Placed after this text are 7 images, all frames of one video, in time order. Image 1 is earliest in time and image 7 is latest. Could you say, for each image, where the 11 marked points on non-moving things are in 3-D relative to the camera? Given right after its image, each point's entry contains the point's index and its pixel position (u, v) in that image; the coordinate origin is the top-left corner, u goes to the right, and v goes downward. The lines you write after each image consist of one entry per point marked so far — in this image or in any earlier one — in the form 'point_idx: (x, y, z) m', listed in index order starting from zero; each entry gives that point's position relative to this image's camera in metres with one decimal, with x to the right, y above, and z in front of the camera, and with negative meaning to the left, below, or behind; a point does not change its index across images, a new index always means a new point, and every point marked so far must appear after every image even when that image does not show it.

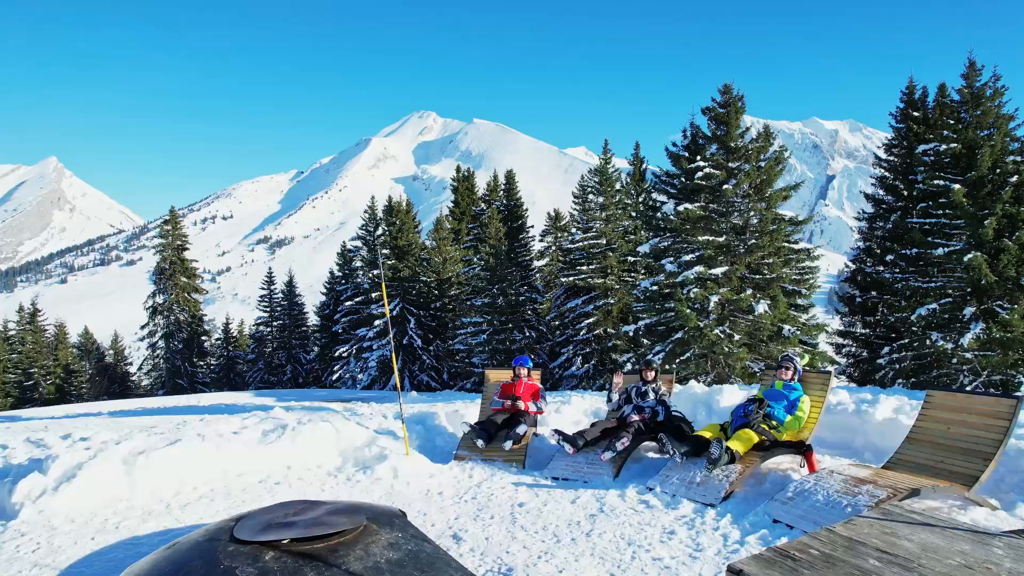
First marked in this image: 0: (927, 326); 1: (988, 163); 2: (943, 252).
0: (+12.8, -1.2, +17.1) m
1: (+14.3, +3.7, +16.6) m
2: (+13.2, +1.1, +17.0) m
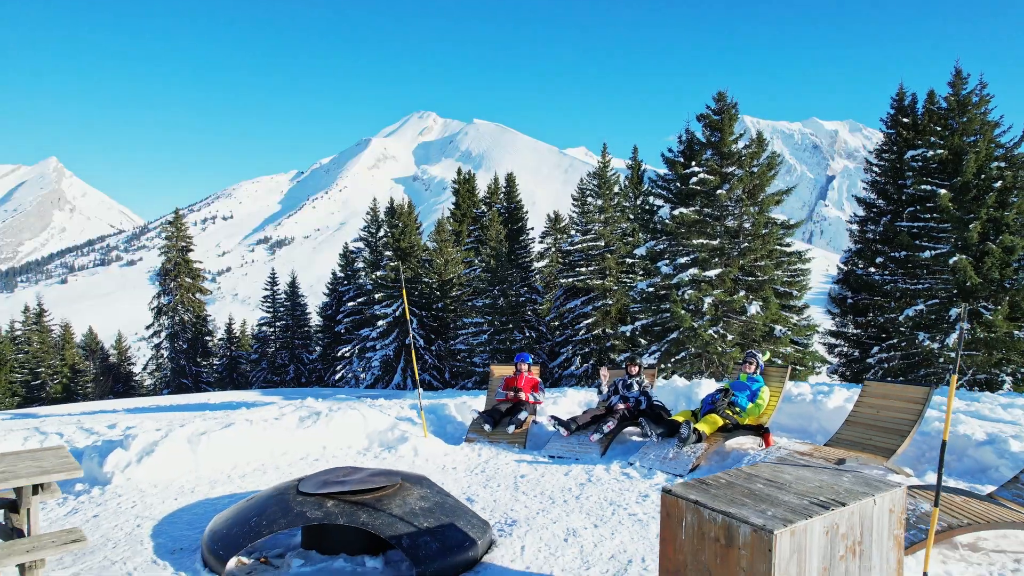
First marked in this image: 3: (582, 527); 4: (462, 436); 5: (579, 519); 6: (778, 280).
0: (+12.8, -1.2, +17.7) m
1: (+14.3, +3.7, +17.2) m
2: (+13.2, +1.0, +17.6) m
3: (+0.4, -1.3, +3.1) m
4: (-0.4, -1.3, +5.3) m
5: (+0.4, -1.3, +3.2) m
6: (+8.4, +0.3, +17.6) m
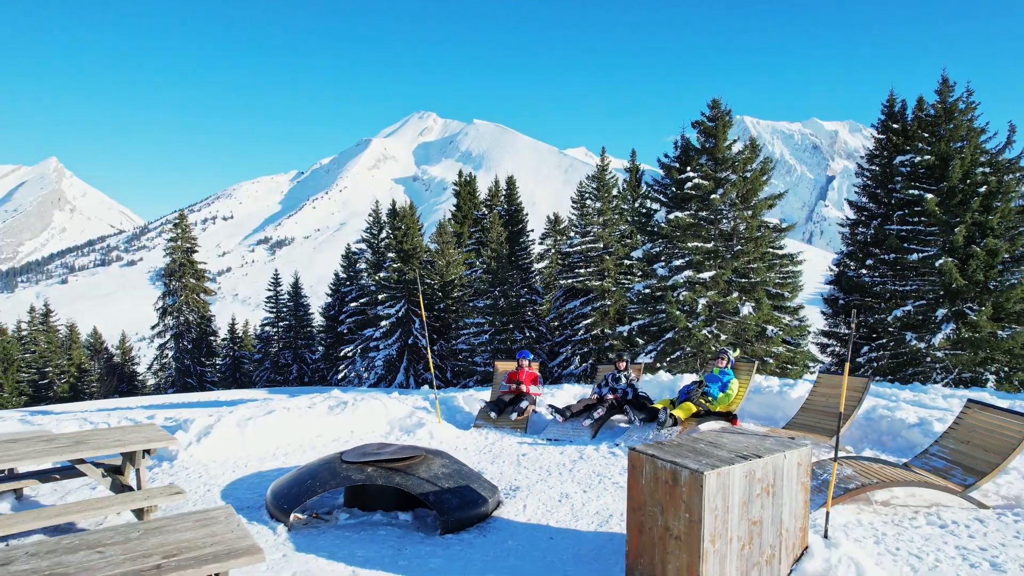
0: (+12.8, -1.3, +18.3) m
1: (+14.3, +3.6, +17.8) m
2: (+13.2, +1.0, +18.2) m
3: (+0.4, -1.3, +3.6) m
4: (-0.4, -1.4, +5.9) m
5: (+0.4, -1.3, +3.8) m
6: (+8.5, +0.2, +18.2) m
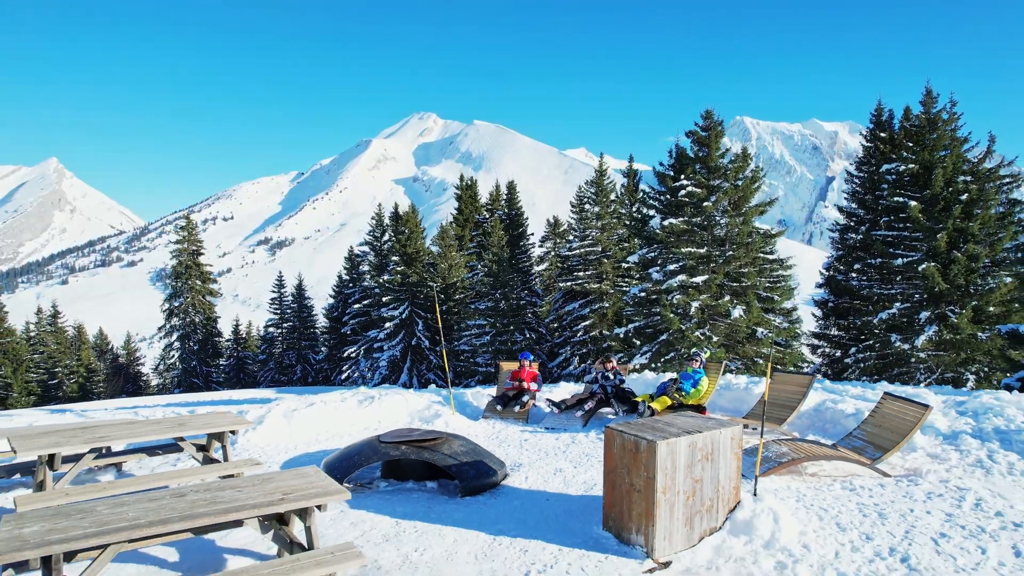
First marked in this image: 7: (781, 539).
0: (+12.9, -1.4, +19.0) m
1: (+14.3, +3.5, +18.5) m
2: (+13.3, +0.9, +18.9) m
3: (+0.4, -1.4, +4.4) m
4: (-0.4, -1.5, +6.6) m
5: (+0.4, -1.4, +4.5) m
6: (+8.5, +0.1, +19.0) m
7: (+1.4, -1.3, +2.9) m
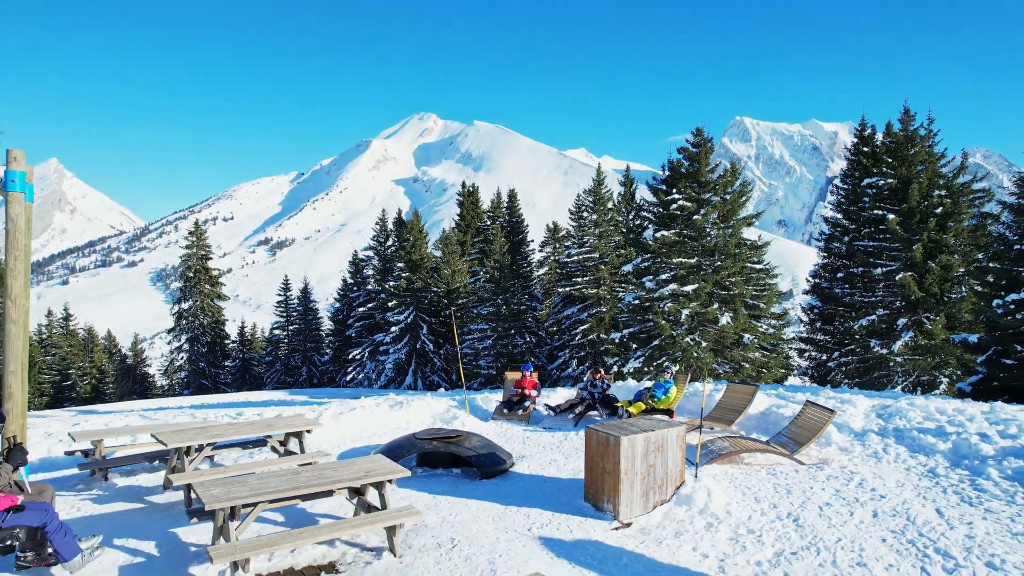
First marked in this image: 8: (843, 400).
0: (+12.9, -1.7, +20.2) m
1: (+14.4, +3.2, +19.7) m
2: (+13.3, +0.6, +20.1) m
3: (+0.5, -1.7, +5.6) m
4: (-0.3, -1.8, +7.8) m
5: (+0.5, -1.7, +5.7) m
6: (+8.5, -0.2, +20.1) m
7: (+1.5, -1.6, +4.1) m
8: (+3.9, -1.3, +6.6) m
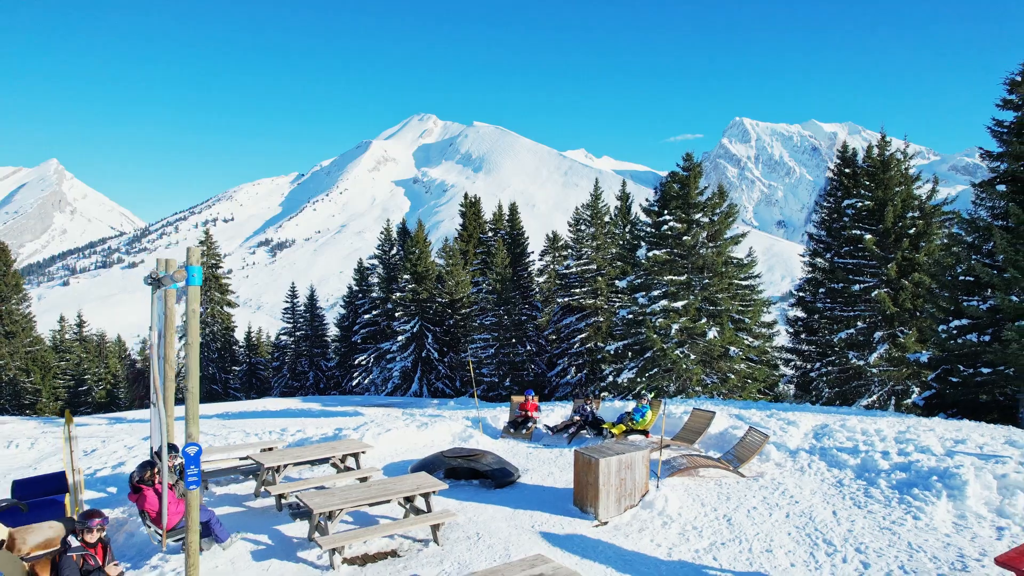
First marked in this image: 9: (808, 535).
0: (+13.0, -2.3, +21.6) m
1: (+14.4, +2.6, +21.1) m
2: (+13.4, 0.0, +21.5) m
3: (+0.6, -2.3, +7.0) m
4: (-0.3, -2.4, +9.2) m
5: (+0.5, -2.3, +7.1) m
6: (+8.6, -0.8, +21.6) m
7: (+1.5, -2.2, +5.5) m
8: (+4.0, -1.9, +8.0) m
9: (+2.7, -2.2, +5.0) m
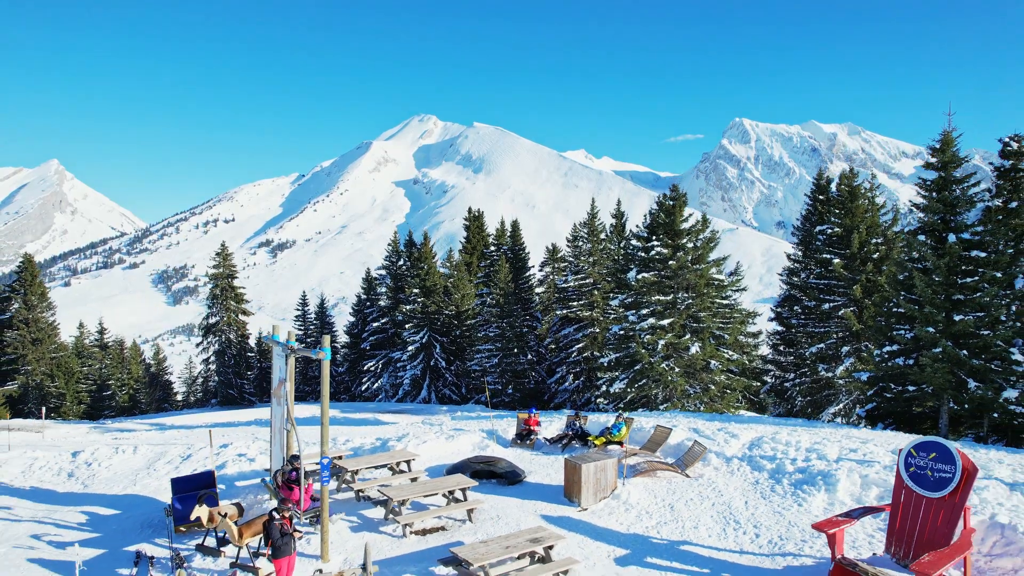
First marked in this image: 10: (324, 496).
0: (+13.1, -3.1, +23.9) m
1: (+14.6, +1.8, +23.5) m
2: (+13.5, -0.8, +23.8) m
3: (+0.7, -3.1, +9.3) m
4: (-0.1, -3.2, +11.5) m
5: (+0.7, -3.1, +9.4) m
6: (+8.7, -1.6, +23.9) m
7: (+1.7, -3.0, +7.8) m
8: (+4.1, -2.7, +10.3) m
9: (+2.8, -3.0, +7.3) m
10: (-2.1, -2.3, +6.2) m
